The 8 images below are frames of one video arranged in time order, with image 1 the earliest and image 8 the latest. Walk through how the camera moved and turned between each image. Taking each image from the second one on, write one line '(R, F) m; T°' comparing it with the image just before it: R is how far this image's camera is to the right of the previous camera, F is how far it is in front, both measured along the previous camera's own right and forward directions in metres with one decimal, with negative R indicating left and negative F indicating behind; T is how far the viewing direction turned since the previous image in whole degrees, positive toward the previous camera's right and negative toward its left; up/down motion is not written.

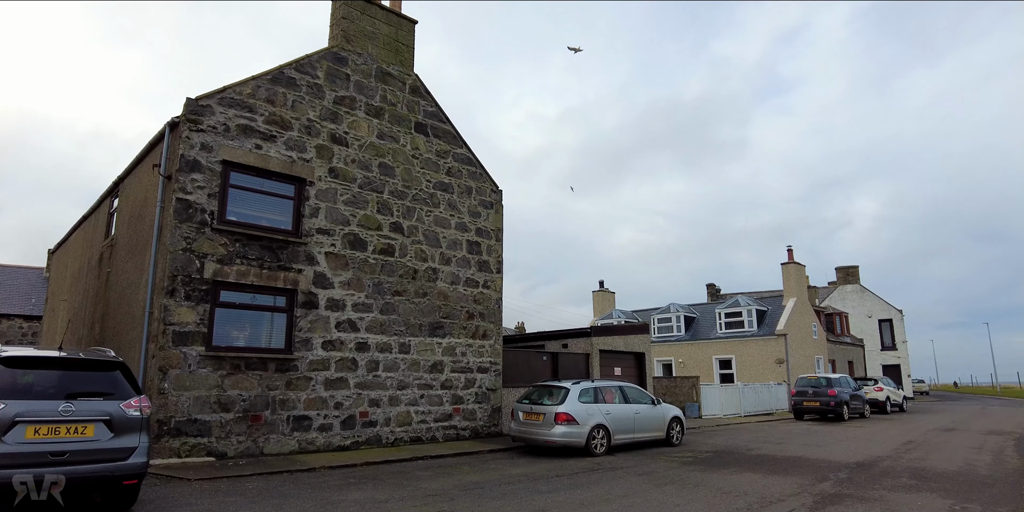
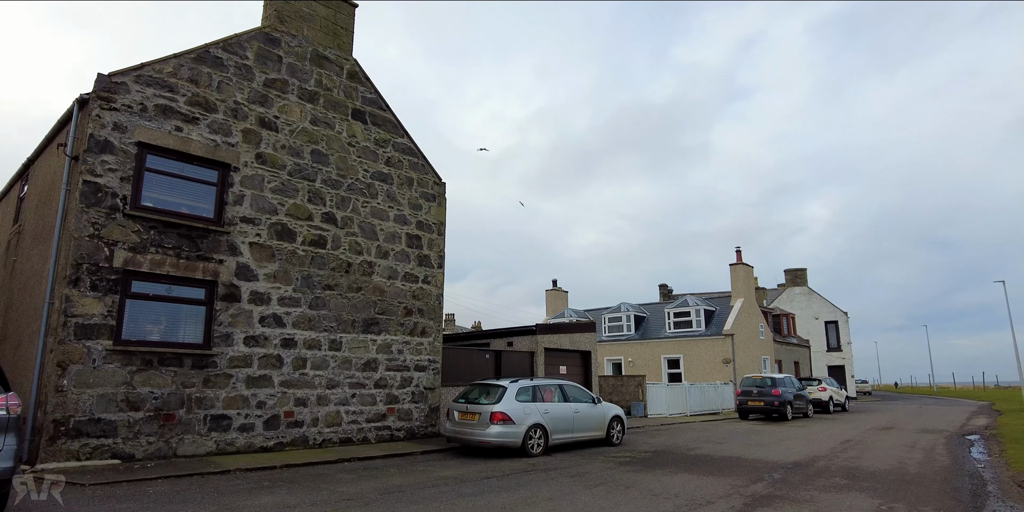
(+0.4, +0.4) m; +3°
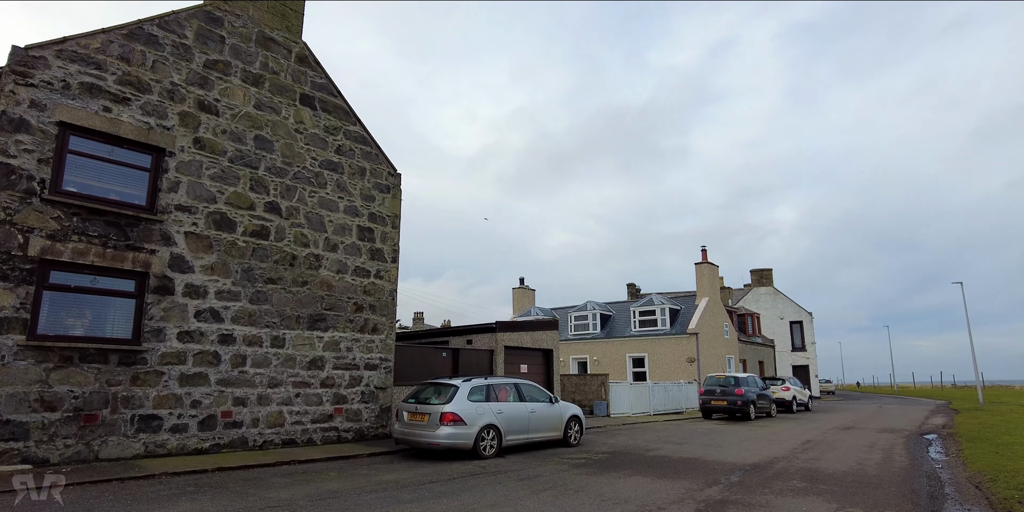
(+0.3, +0.4) m; +2°
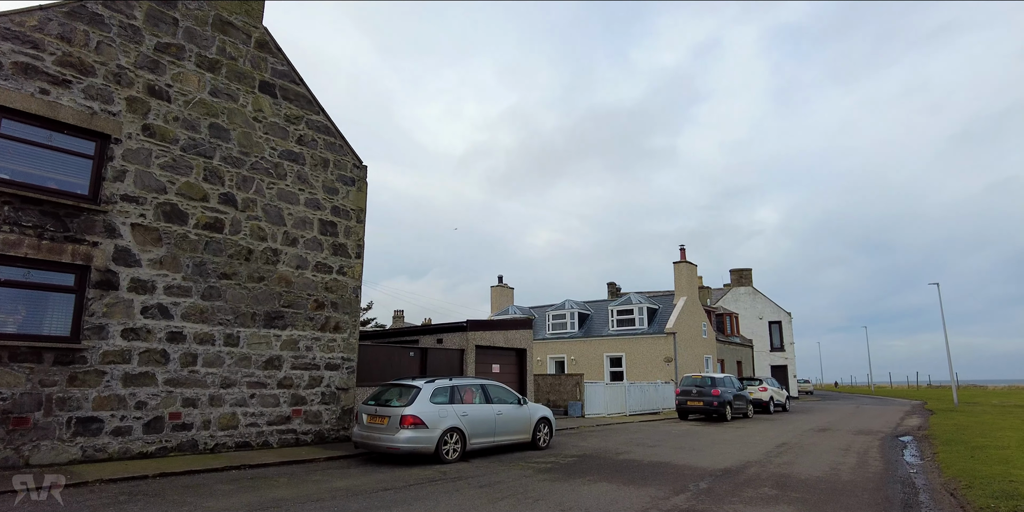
(+0.3, +0.4) m; +1°
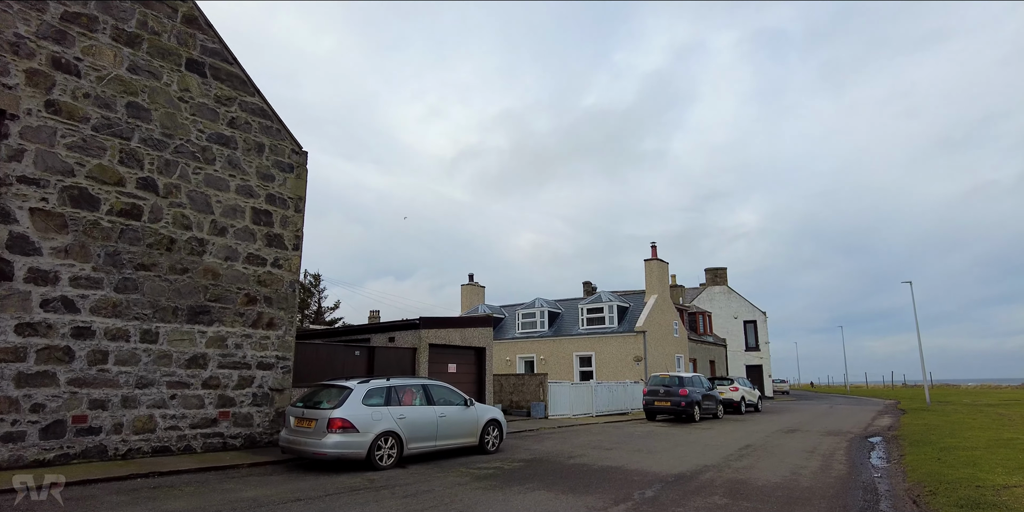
(+0.6, +0.7) m; +1°
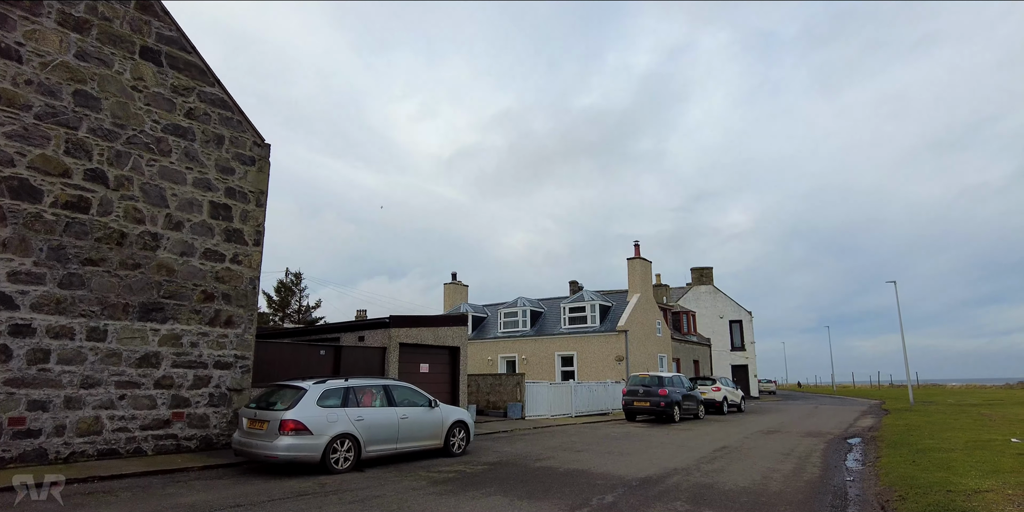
(+0.4, +0.3) m; +1°
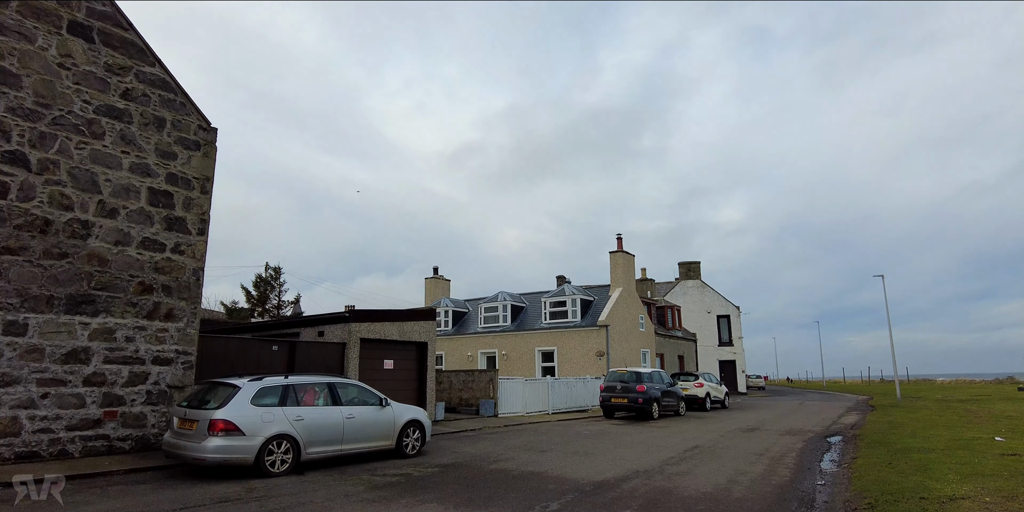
(+0.6, +0.6) m; 0°
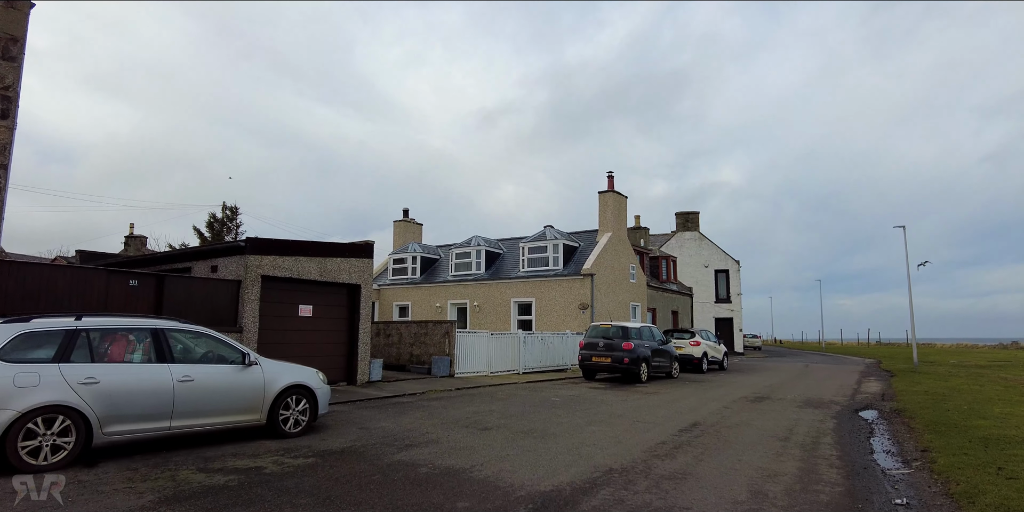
(+0.7, +3.2) m; 0°
